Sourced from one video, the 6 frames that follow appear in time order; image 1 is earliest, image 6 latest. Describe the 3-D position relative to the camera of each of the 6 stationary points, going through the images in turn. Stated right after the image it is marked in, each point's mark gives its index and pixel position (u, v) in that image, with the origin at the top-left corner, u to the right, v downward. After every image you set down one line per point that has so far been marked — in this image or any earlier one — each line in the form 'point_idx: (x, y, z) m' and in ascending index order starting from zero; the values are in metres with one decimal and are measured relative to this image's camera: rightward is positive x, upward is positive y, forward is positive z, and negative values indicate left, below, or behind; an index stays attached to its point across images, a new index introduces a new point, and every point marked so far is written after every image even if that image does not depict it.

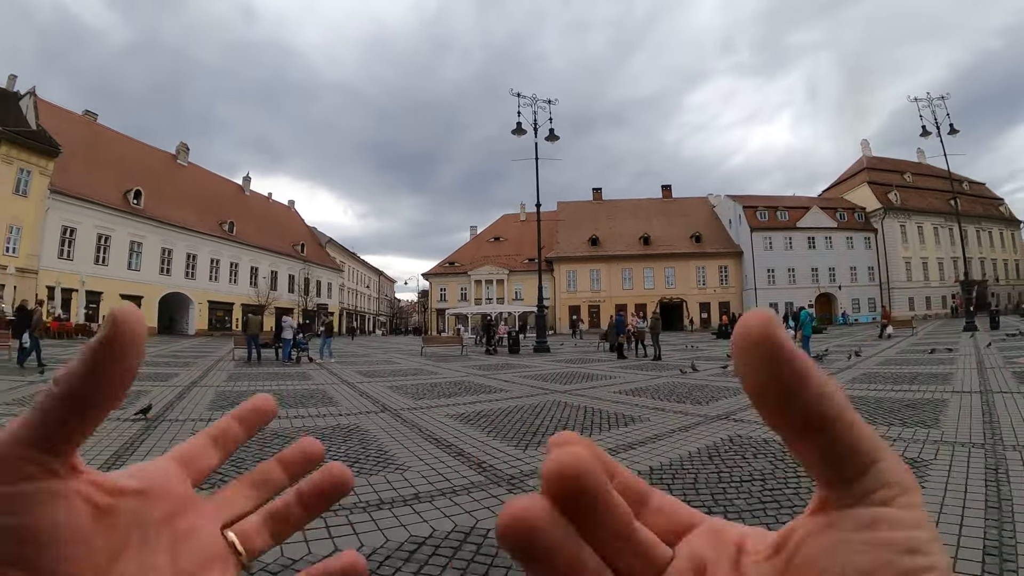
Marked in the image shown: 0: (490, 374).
0: (-0.6, -2.0, +11.3) m
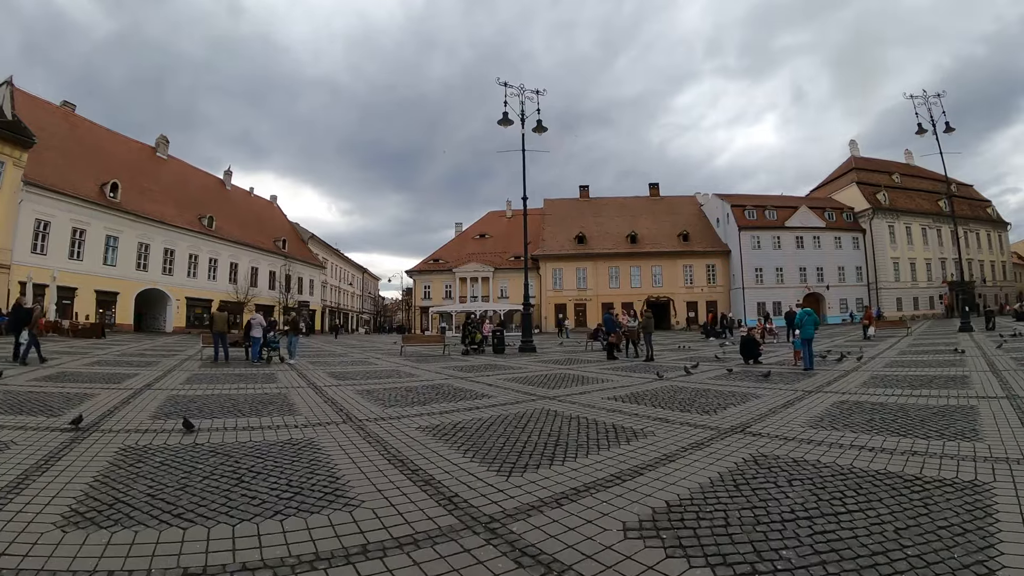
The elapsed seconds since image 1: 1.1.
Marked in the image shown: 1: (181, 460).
0: (-0.9, -1.9, +10.4) m
1: (-3.3, -1.8, +4.8) m
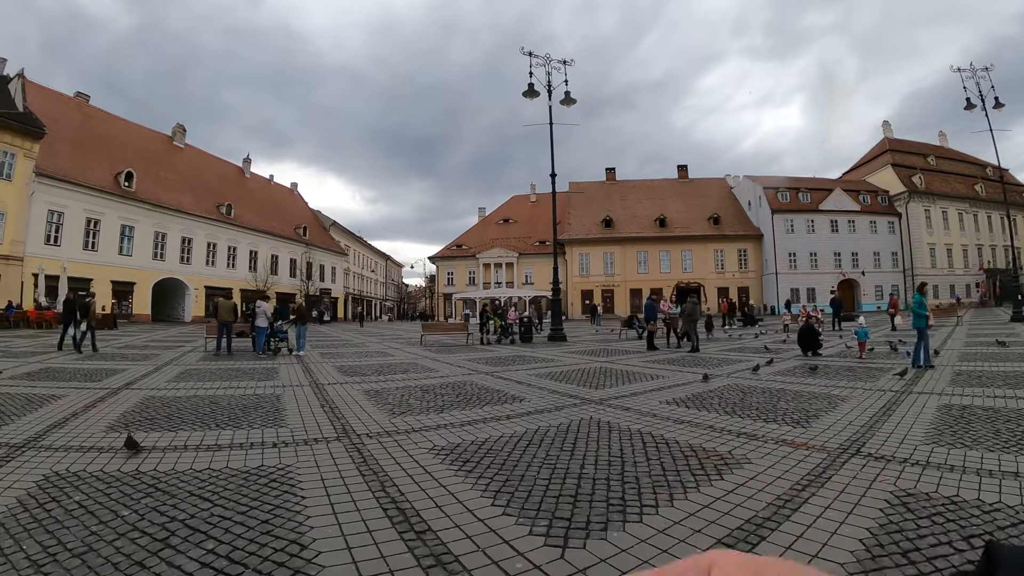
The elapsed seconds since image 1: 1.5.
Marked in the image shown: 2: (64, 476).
0: (-0.2, -1.6, +9.0) m
1: (-3.0, -1.6, +3.5) m
2: (-3.9, -1.6, +4.1) m
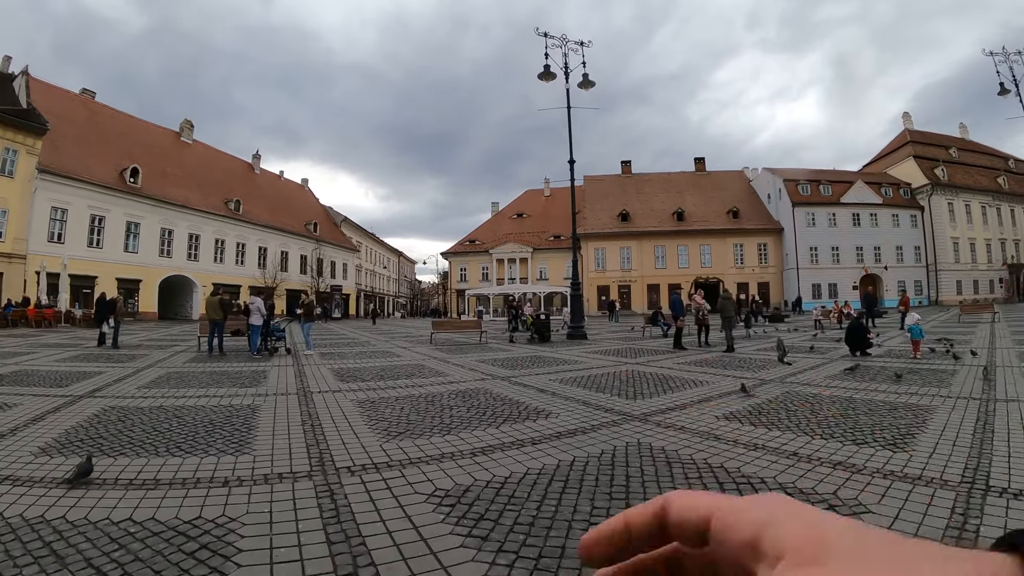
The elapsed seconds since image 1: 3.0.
0: (+0.1, -1.5, +7.9) m
1: (-2.8, -1.5, +2.5) m
2: (-3.7, -1.6, +3.1) m
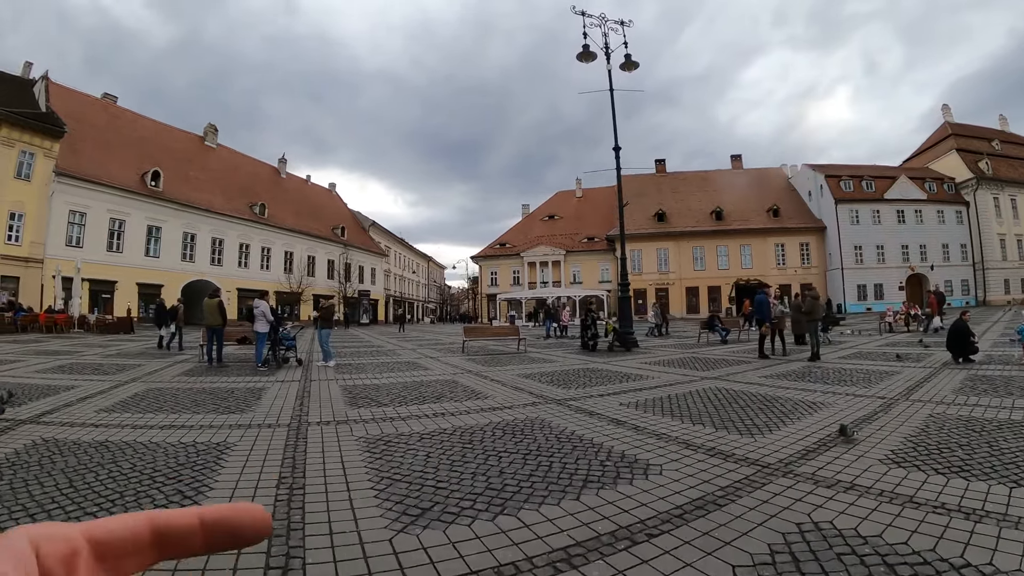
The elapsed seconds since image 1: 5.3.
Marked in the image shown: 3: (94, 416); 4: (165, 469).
0: (+0.8, -1.4, +6.1) m
1: (-2.4, -1.4, +0.9) m
2: (-3.2, -1.5, +1.6) m
3: (-5.1, -1.5, +5.8) m
4: (-2.6, -1.4, +3.7) m
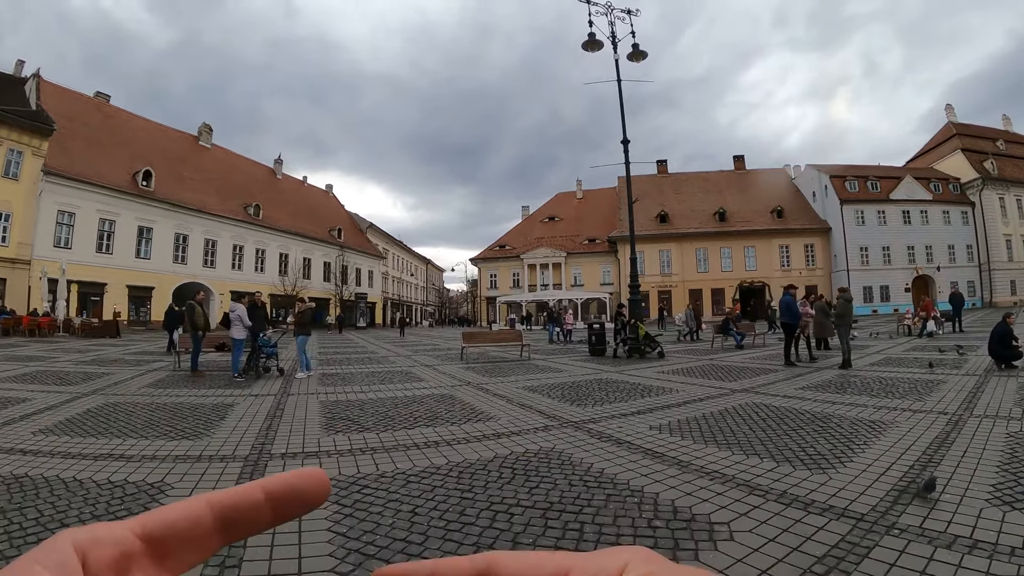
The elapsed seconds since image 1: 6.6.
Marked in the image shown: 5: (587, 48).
0: (+0.9, -1.4, +5.2) m
1: (-2.3, -1.4, 0.0) m
2: (-3.2, -1.5, +0.6) m
3: (-5.0, -1.5, +4.9) m
4: (-2.5, -1.4, +2.8) m
5: (+2.5, +8.0, +15.6) m
